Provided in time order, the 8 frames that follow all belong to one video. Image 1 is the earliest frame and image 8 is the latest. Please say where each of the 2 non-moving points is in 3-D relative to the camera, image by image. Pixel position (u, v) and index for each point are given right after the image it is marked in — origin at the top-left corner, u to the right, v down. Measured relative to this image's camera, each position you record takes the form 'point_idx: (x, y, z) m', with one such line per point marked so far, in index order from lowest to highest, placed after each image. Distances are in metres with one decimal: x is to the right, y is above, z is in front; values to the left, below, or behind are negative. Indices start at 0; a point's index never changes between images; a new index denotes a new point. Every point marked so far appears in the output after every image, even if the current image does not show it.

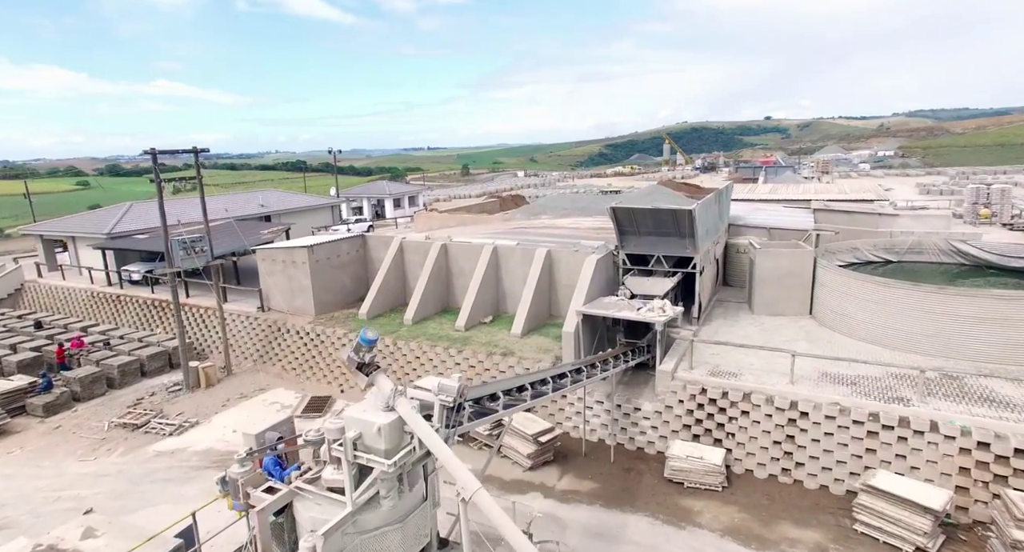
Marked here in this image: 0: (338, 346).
0: (-5.1, -2.1, +16.6) m
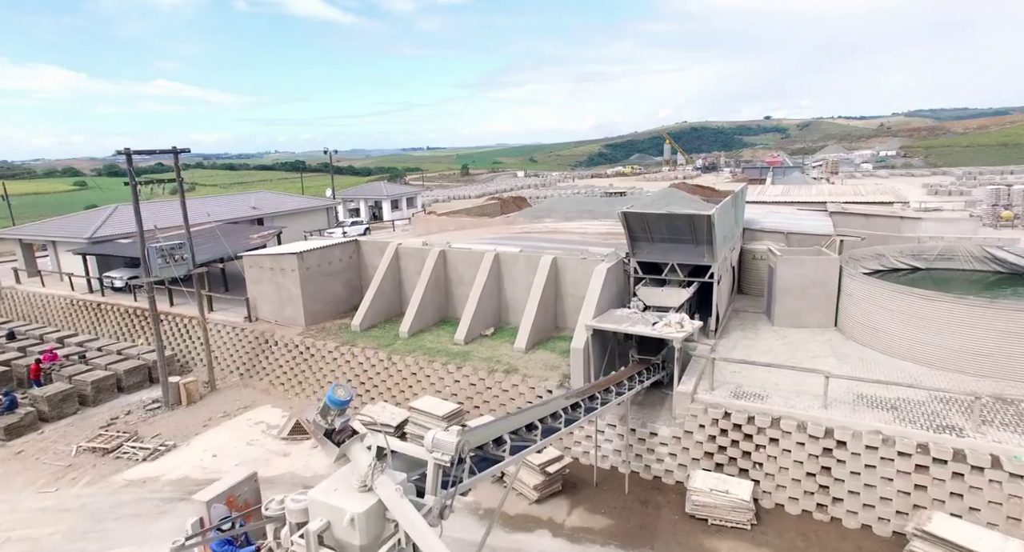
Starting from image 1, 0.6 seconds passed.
0: (-5.0, -2.3, +15.6) m
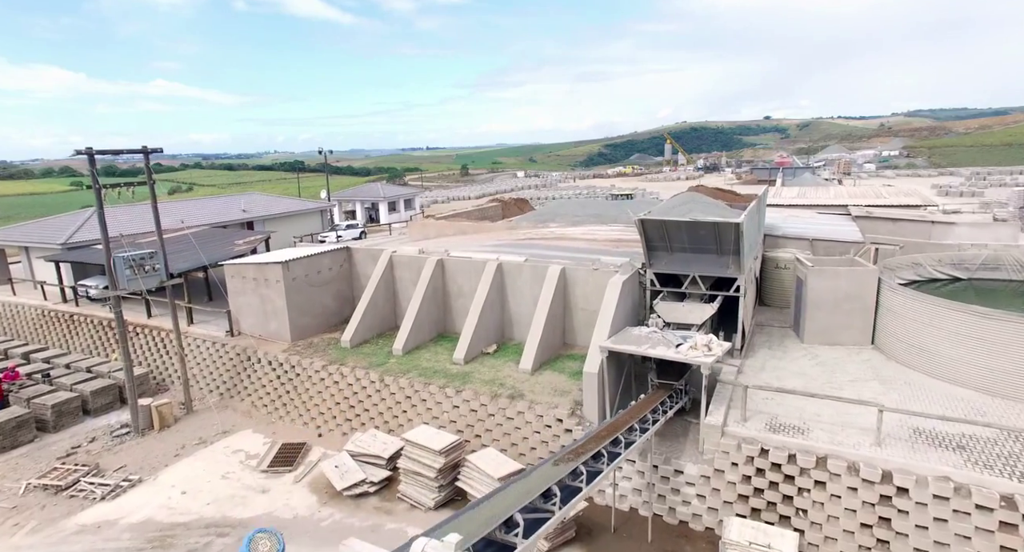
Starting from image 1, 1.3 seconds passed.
0: (-4.9, -2.6, +14.2) m
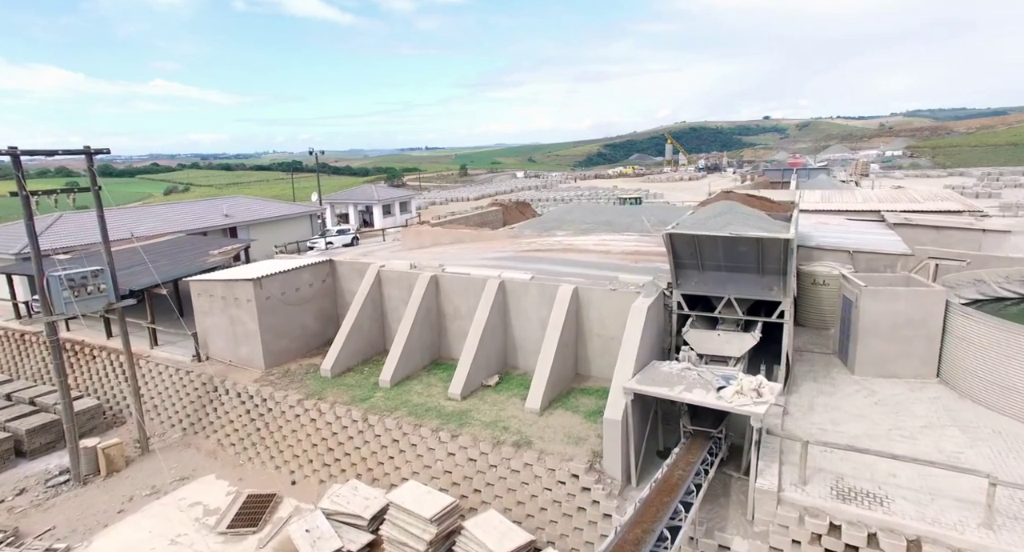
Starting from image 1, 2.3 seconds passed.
0: (-4.8, -3.1, +12.3) m
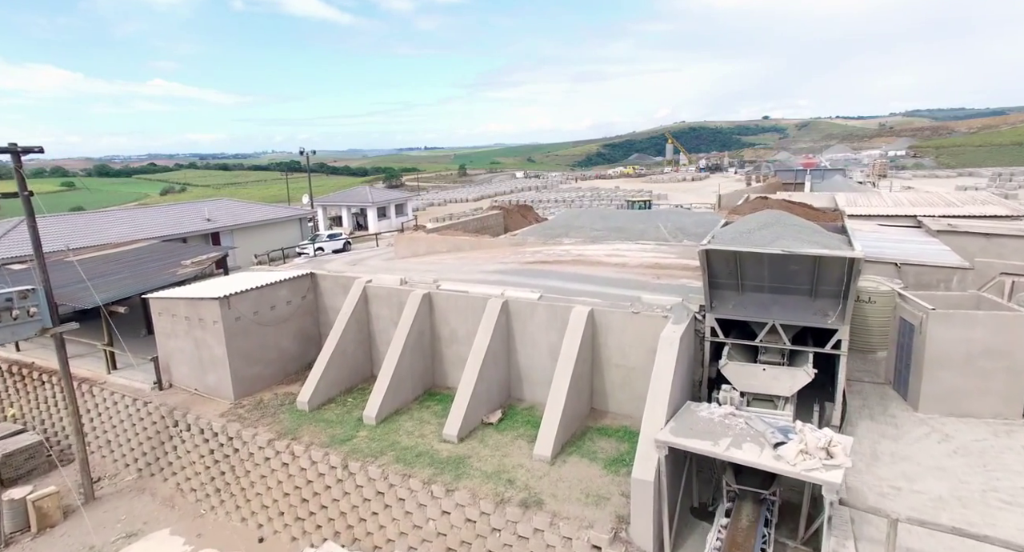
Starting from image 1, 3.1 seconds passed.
0: (-4.7, -3.4, +10.6) m
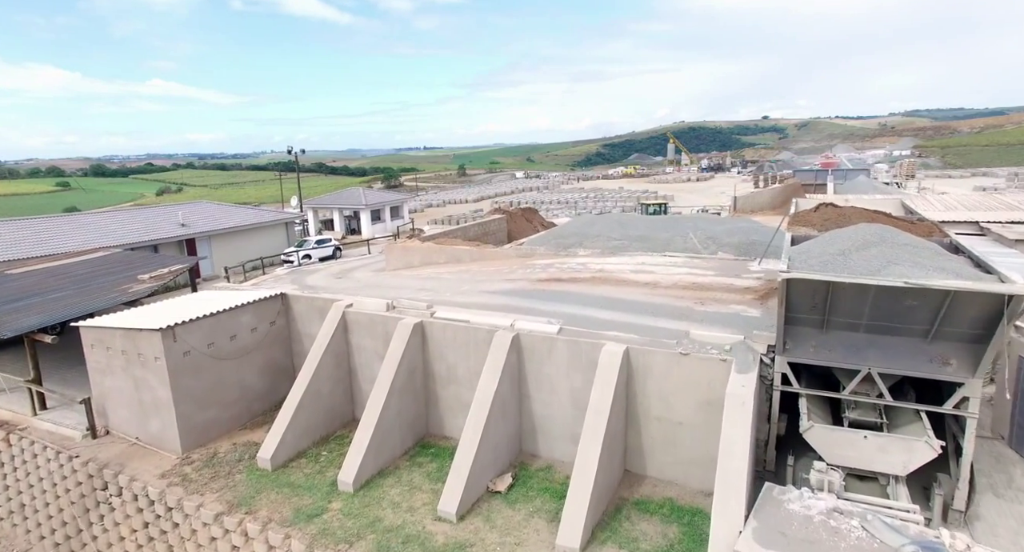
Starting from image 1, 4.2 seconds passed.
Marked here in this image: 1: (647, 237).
0: (-4.5, -3.9, +8.3) m
1: (+3.8, +1.1, +16.0) m
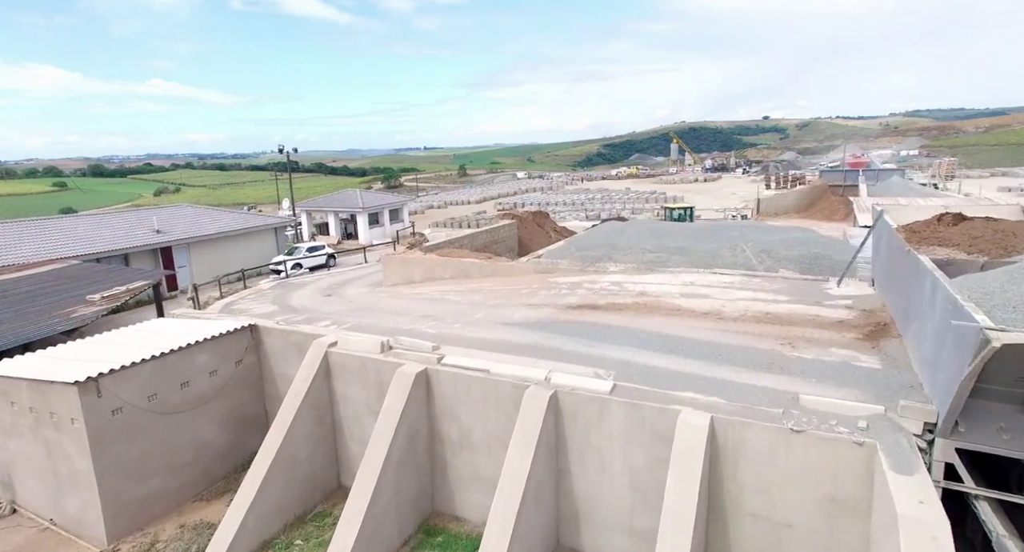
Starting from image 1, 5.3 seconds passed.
0: (-4.1, -4.3, +6.0) m
1: (+4.2, +0.7, +13.6) m
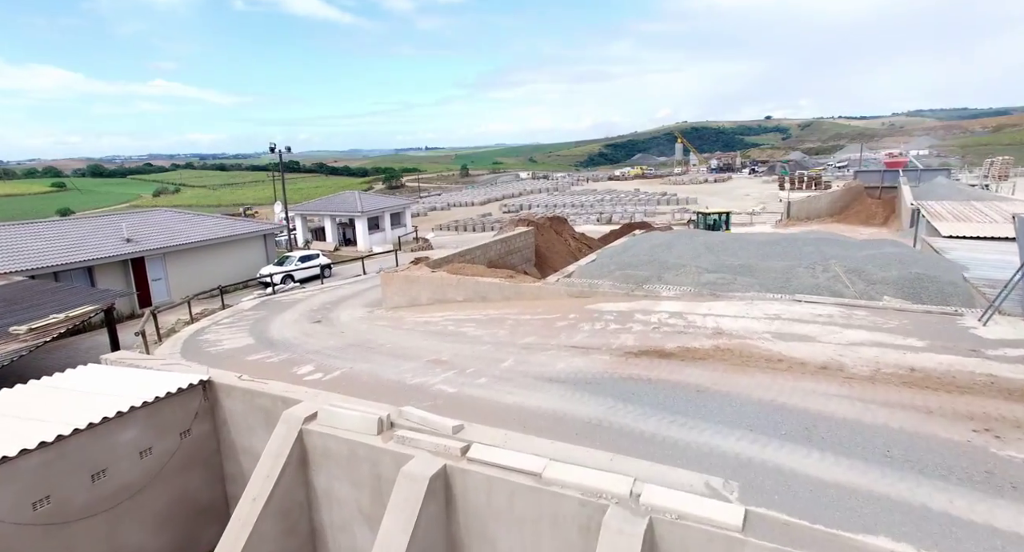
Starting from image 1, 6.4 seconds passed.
0: (-3.5, -4.8, +3.5) m
1: (+4.8, +0.2, +11.1) m
